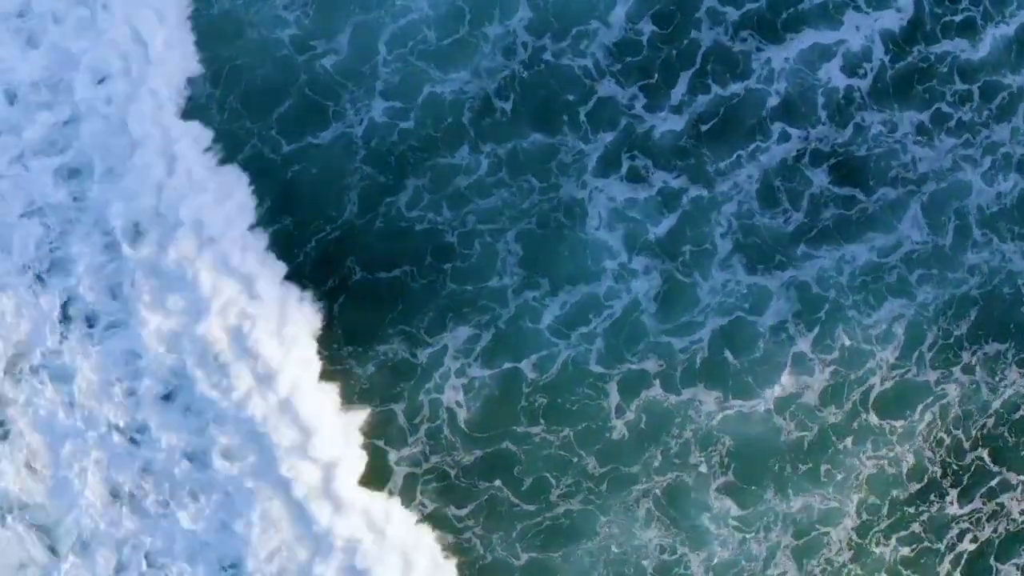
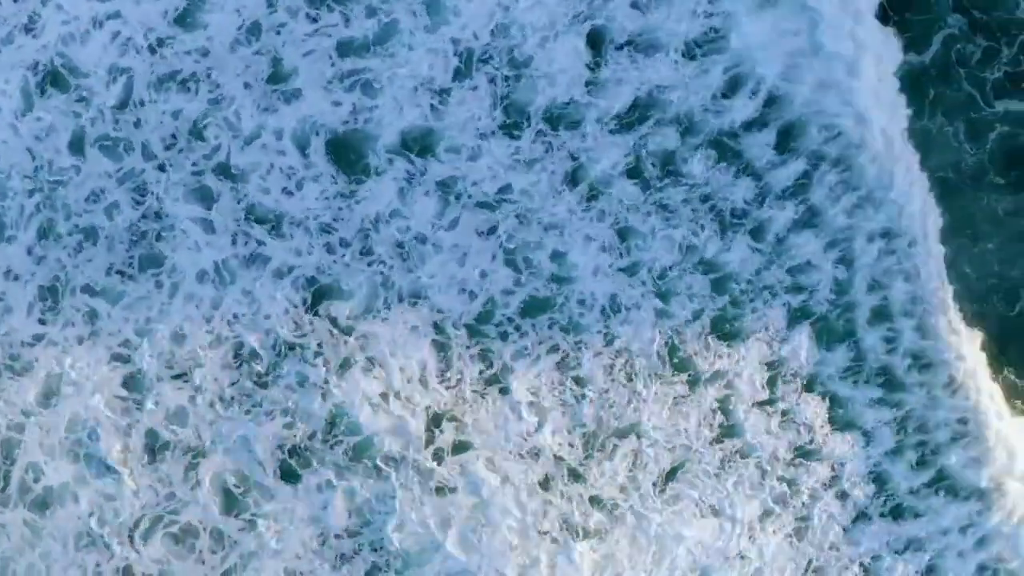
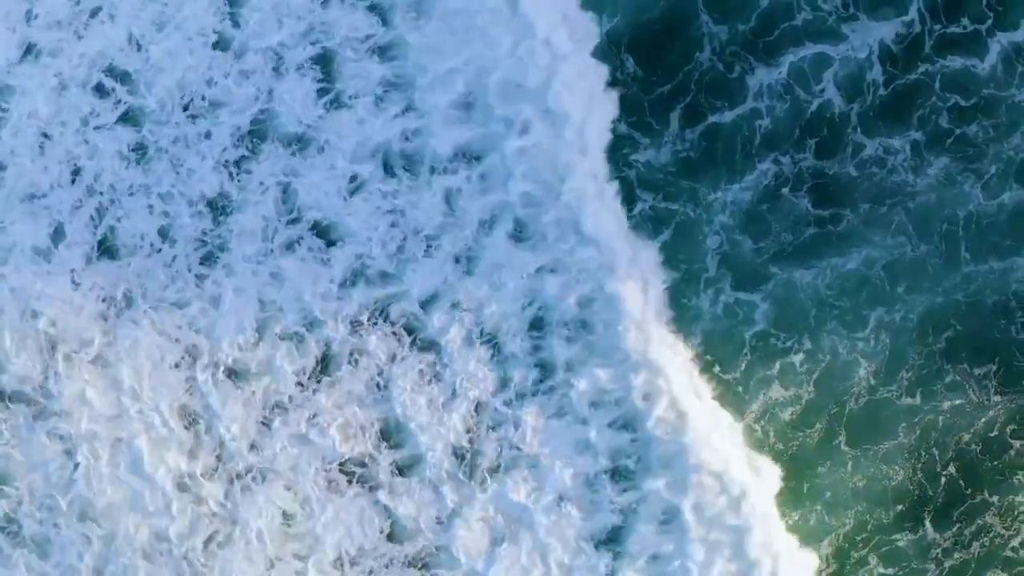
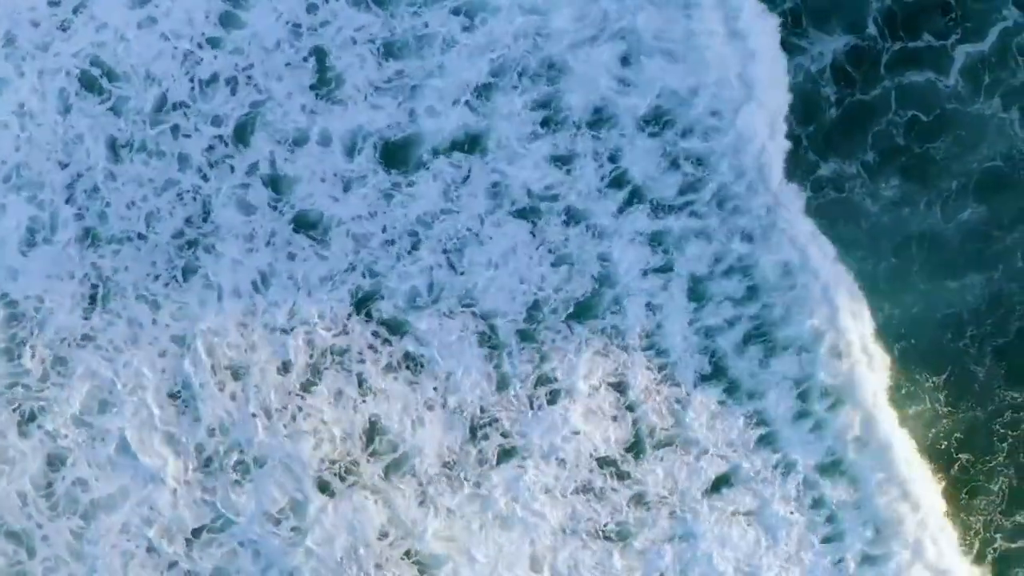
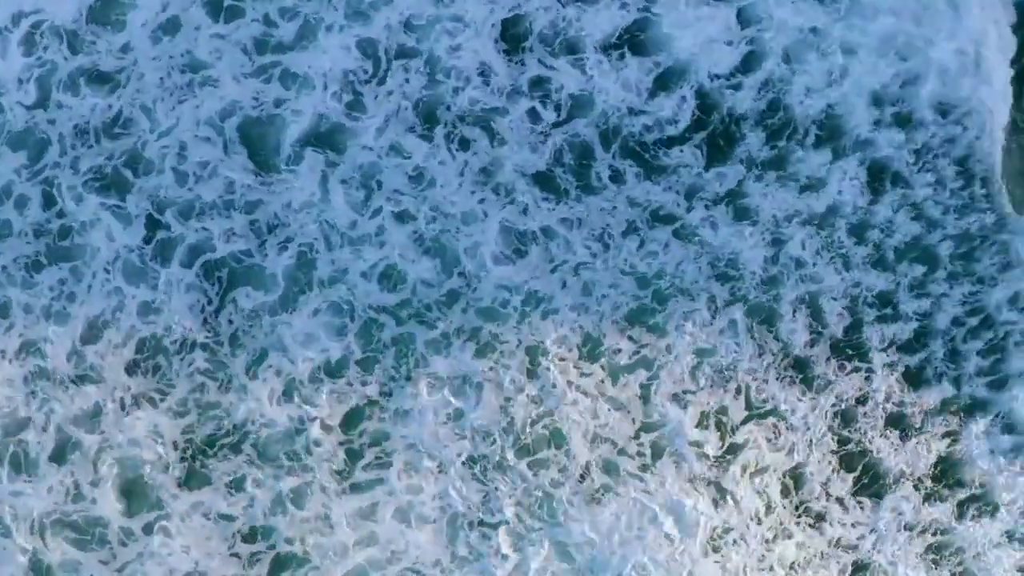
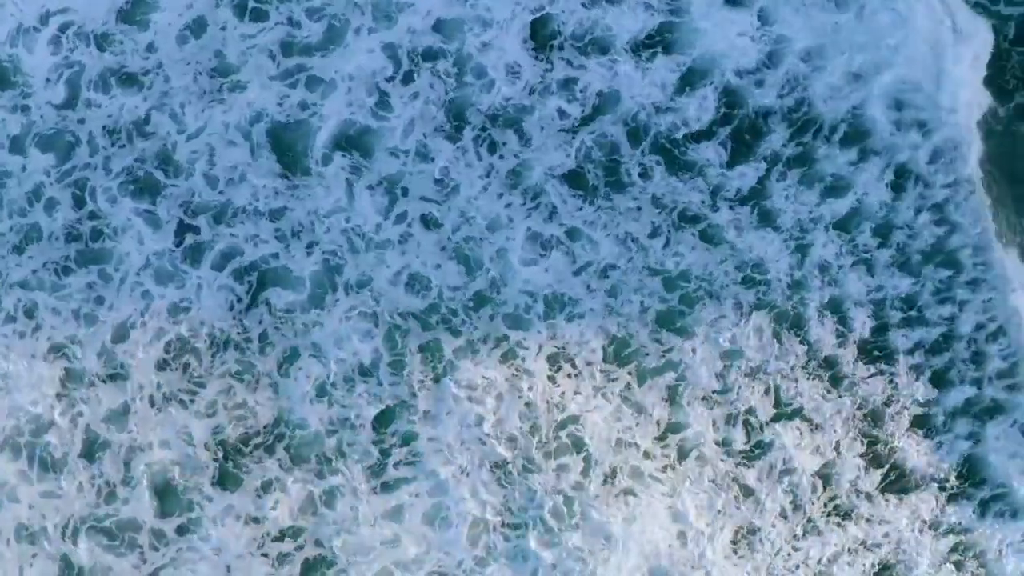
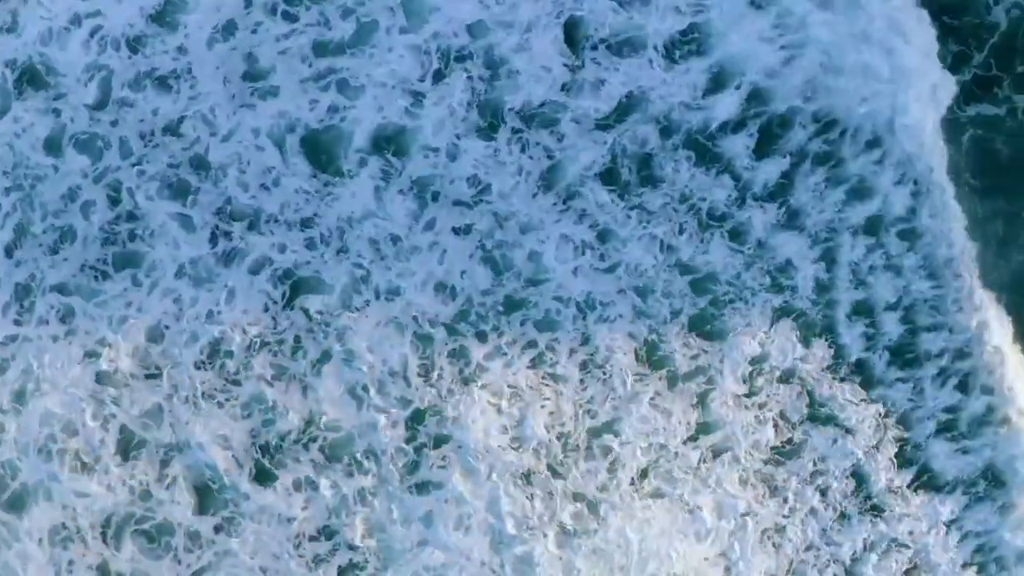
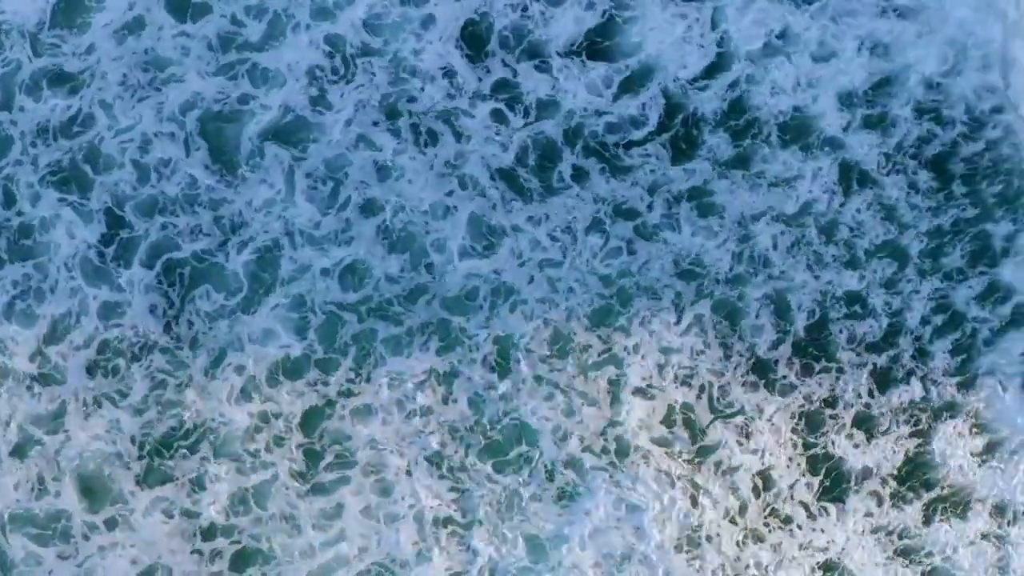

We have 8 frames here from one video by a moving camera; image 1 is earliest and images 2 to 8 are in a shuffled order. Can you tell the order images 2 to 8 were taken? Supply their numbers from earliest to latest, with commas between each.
3, 4, 2, 7, 6, 5, 8
